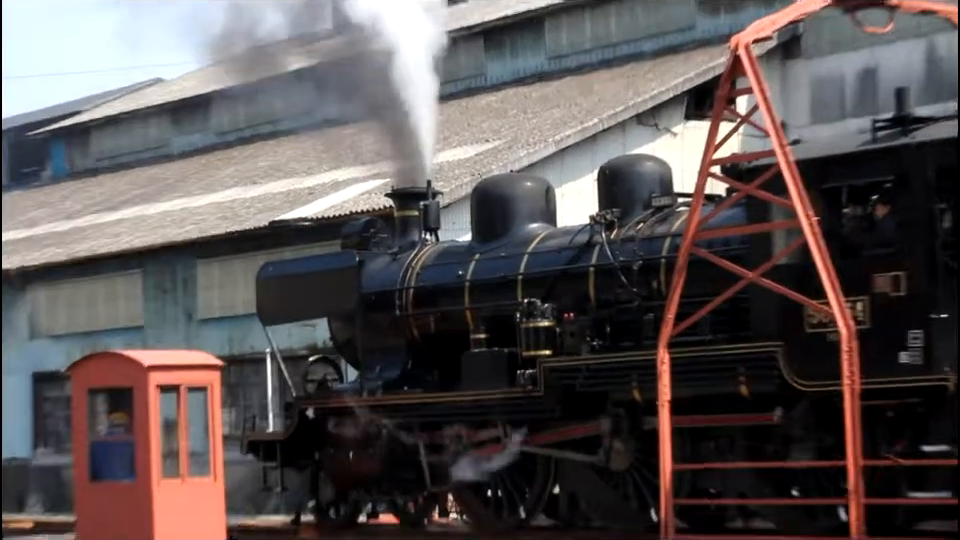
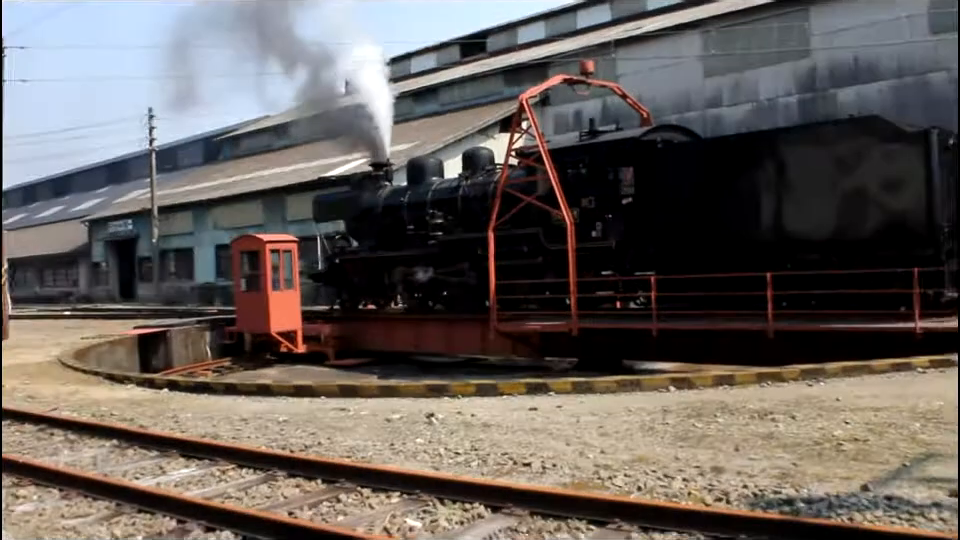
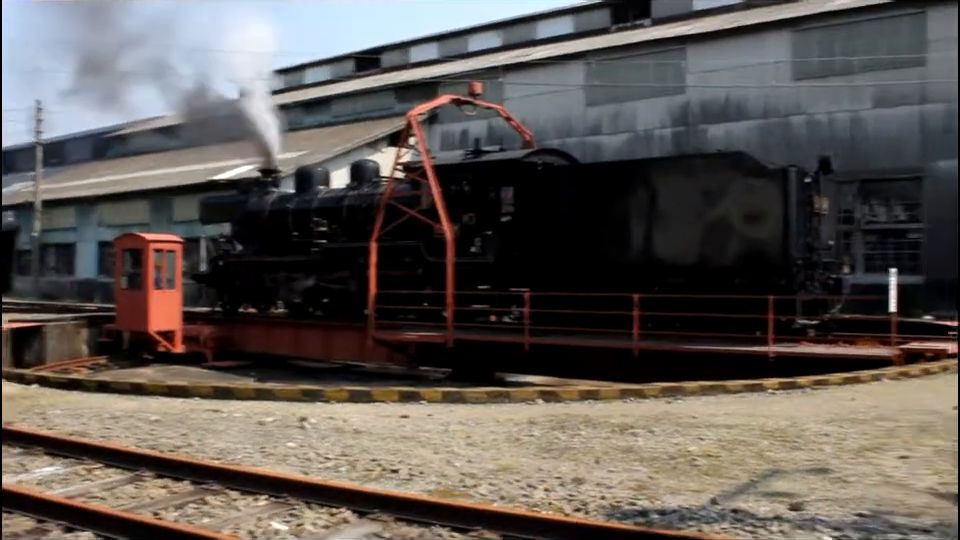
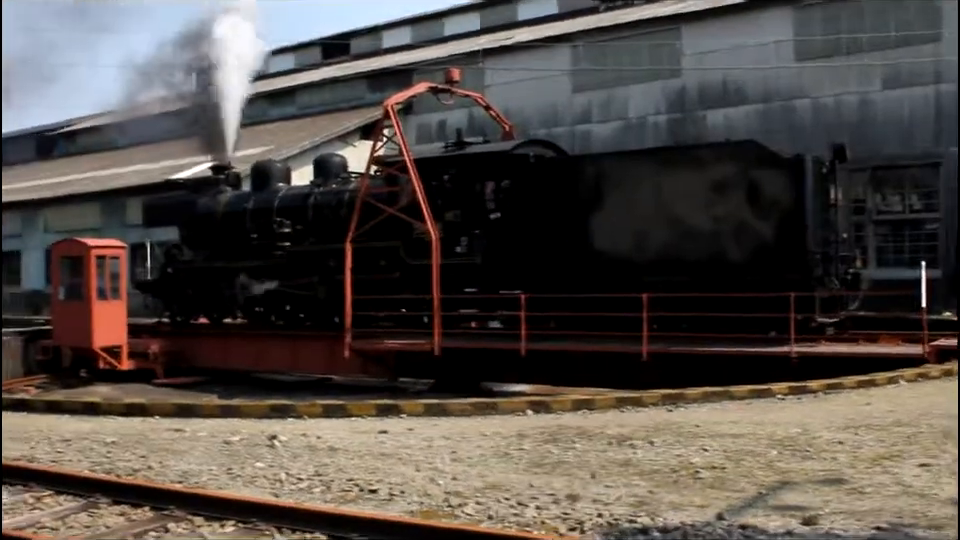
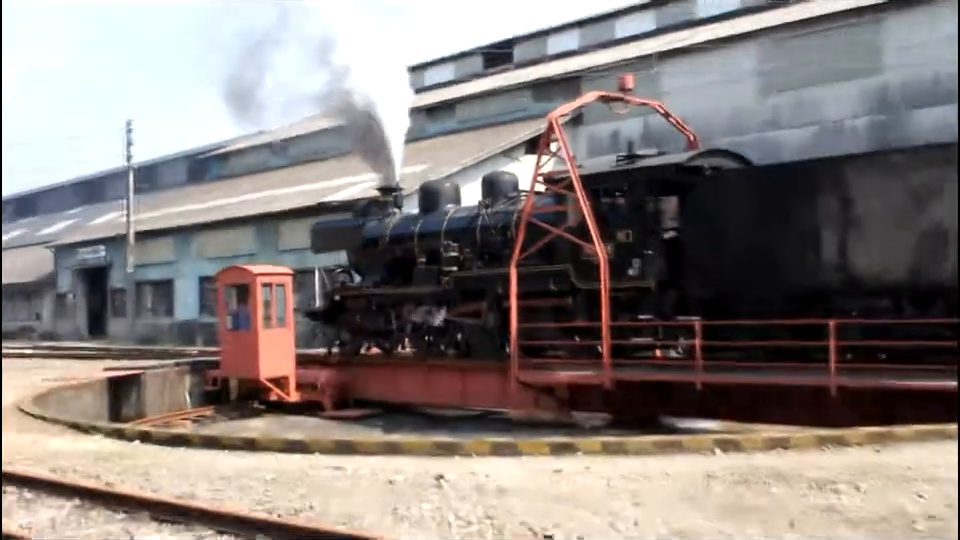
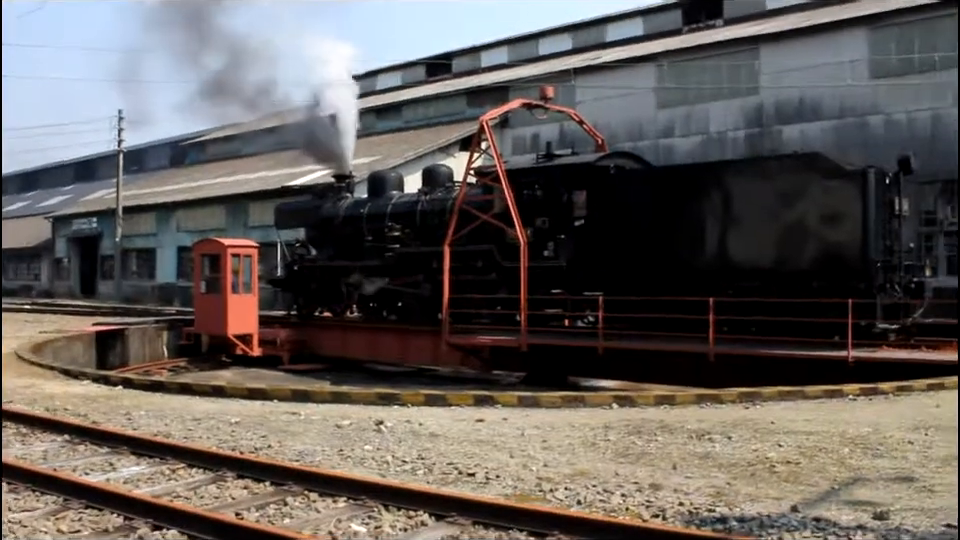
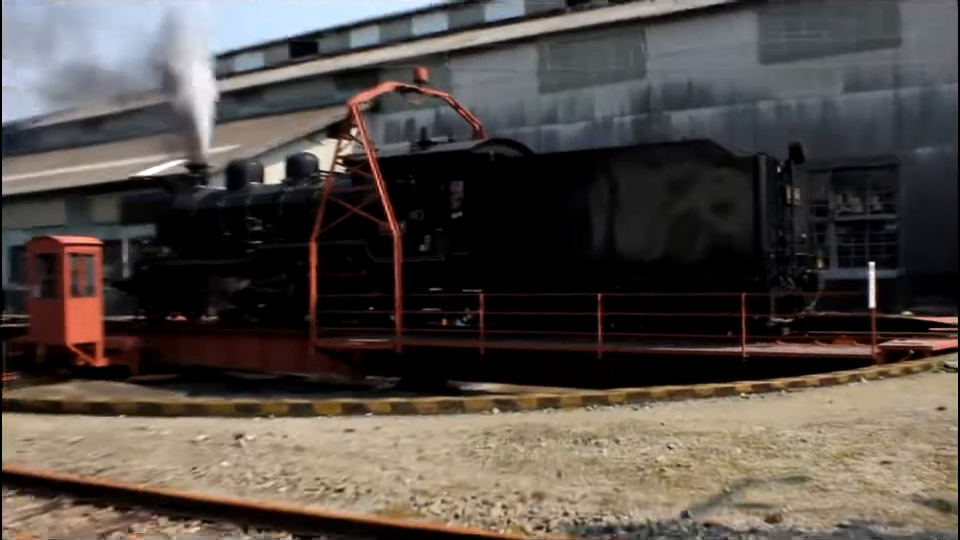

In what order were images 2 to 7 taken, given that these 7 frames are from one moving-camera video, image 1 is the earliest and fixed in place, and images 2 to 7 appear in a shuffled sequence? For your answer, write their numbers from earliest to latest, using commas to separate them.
5, 2, 6, 3, 7, 4
